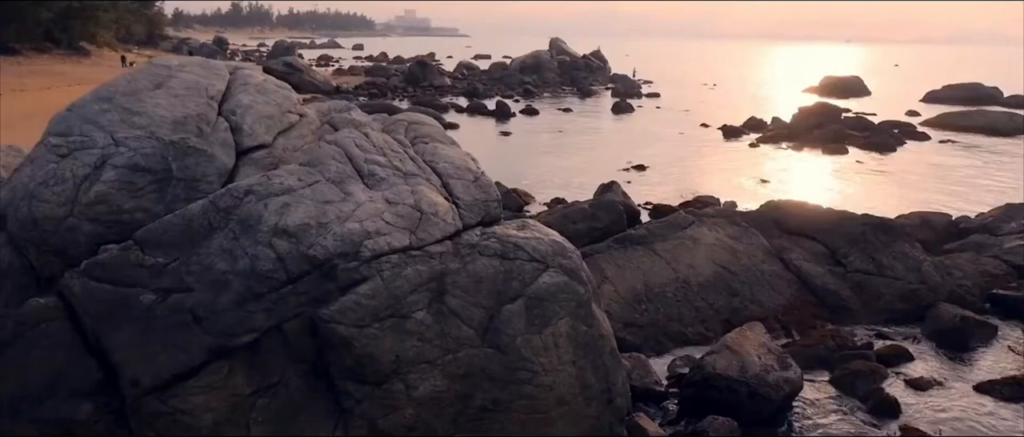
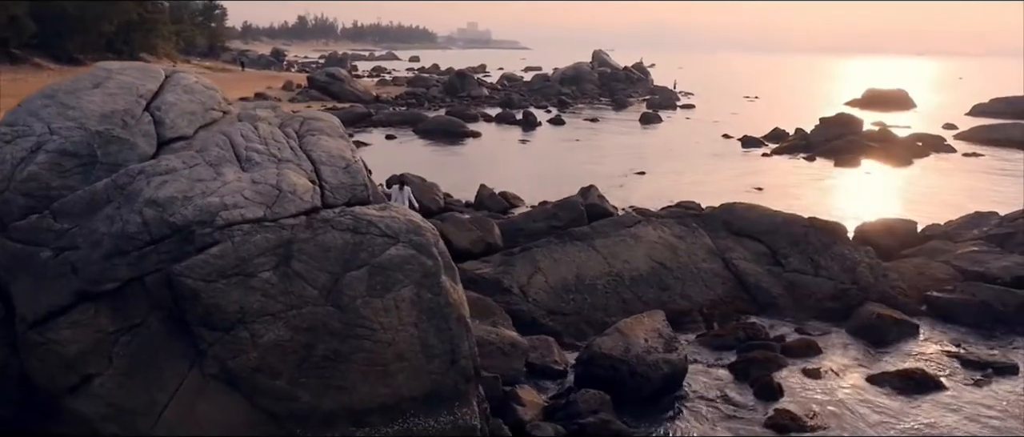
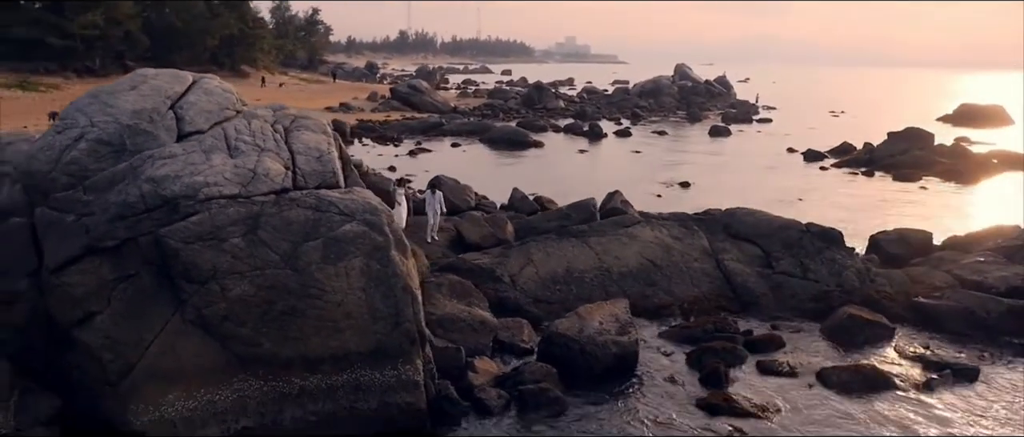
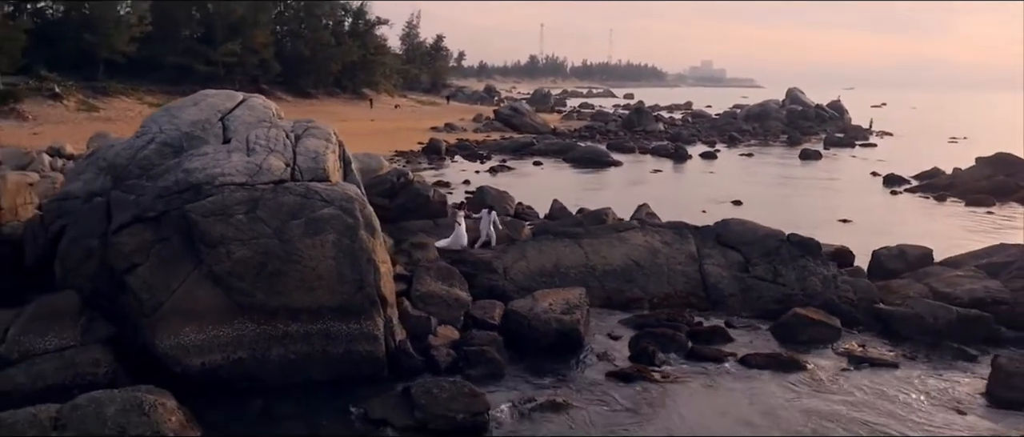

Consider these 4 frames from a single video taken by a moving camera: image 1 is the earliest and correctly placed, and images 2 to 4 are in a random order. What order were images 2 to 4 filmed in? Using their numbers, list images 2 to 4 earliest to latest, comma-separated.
2, 3, 4
